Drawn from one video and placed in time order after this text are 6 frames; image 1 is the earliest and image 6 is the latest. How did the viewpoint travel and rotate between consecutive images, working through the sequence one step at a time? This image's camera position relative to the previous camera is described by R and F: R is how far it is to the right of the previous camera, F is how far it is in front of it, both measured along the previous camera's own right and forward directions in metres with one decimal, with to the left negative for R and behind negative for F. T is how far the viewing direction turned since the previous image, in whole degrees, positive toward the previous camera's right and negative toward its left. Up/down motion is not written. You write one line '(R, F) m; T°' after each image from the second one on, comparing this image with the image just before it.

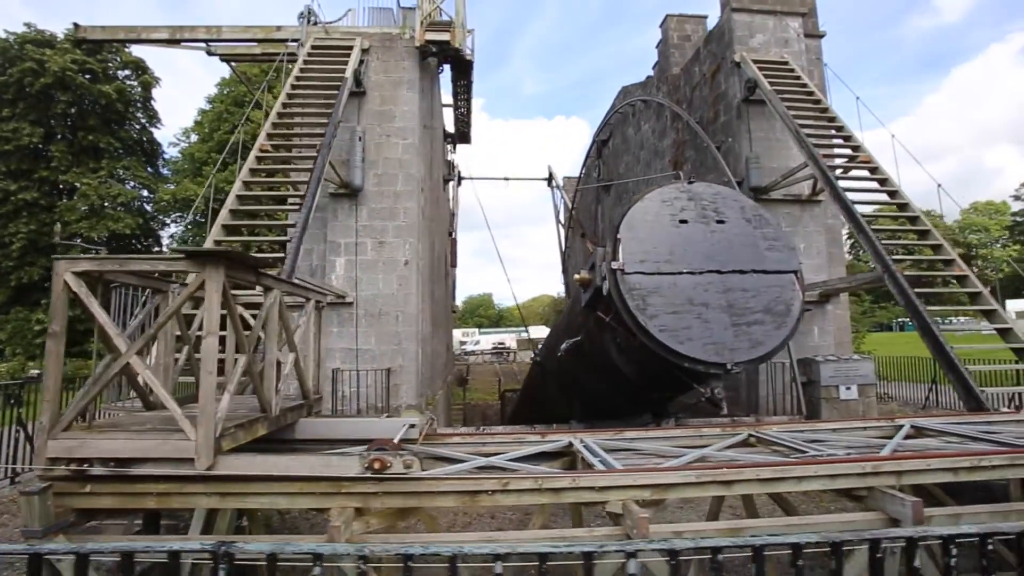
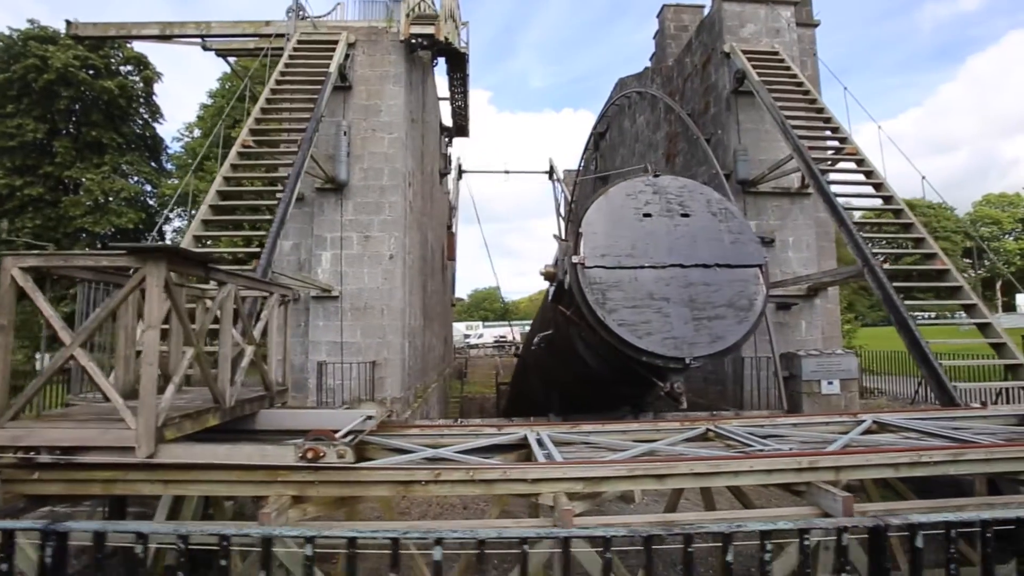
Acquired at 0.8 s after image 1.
(+0.5, 0.0) m; -1°
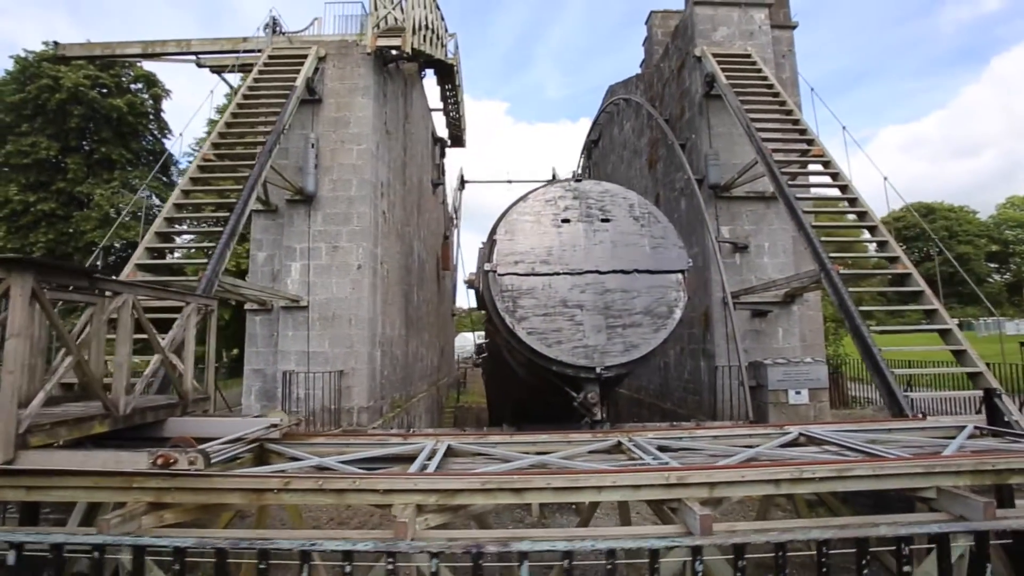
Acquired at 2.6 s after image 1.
(+1.0, +0.1) m; -3°
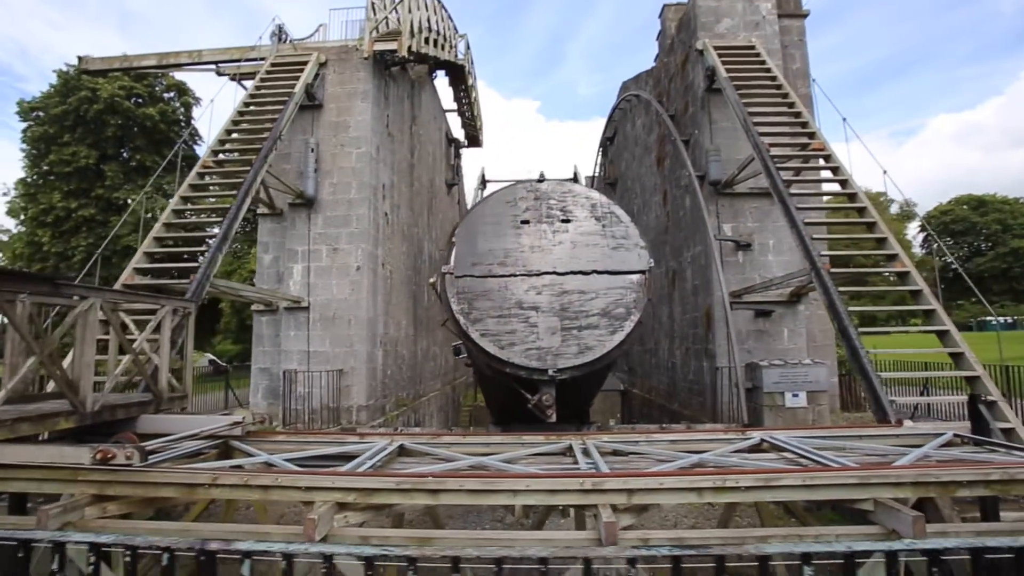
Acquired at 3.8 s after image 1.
(+0.7, 0.0) m; -4°
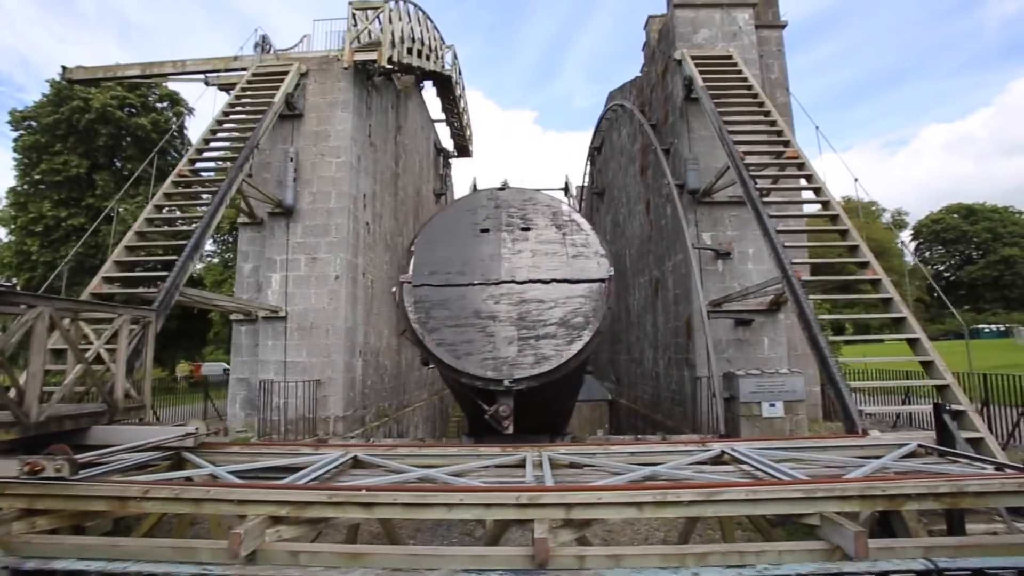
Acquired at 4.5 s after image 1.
(+0.4, +0.1) m; 0°
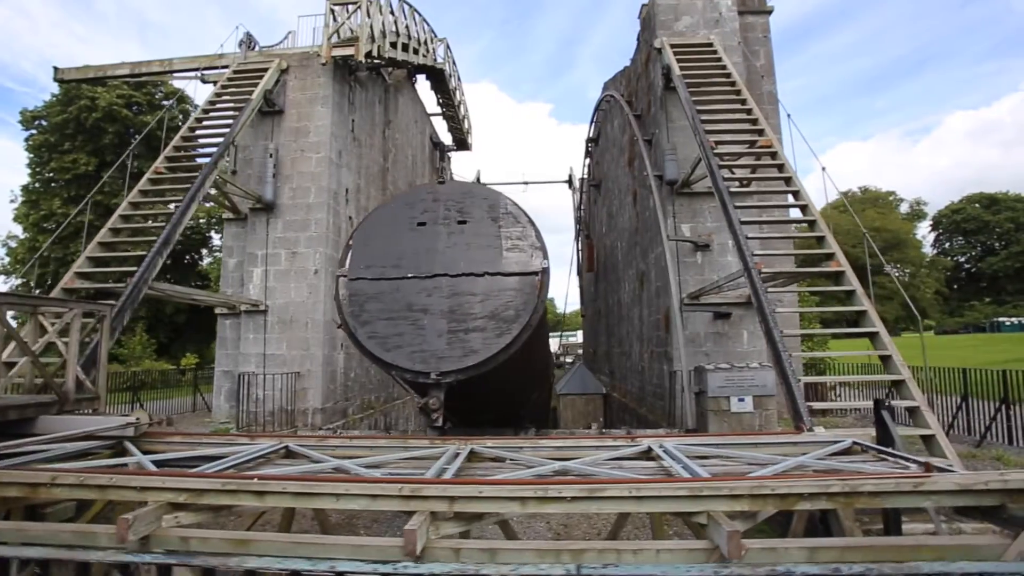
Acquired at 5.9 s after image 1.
(+0.8, 0.0) m; -2°
